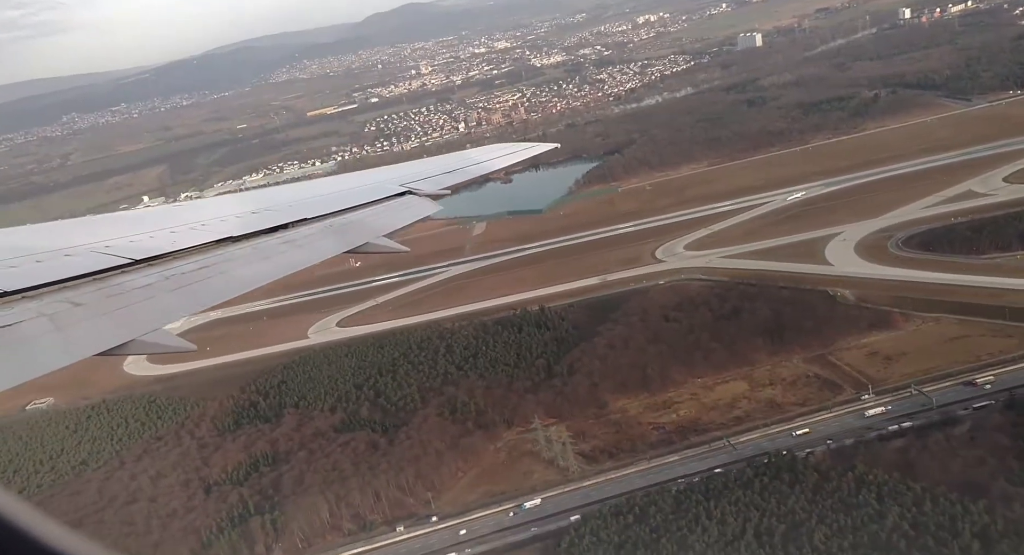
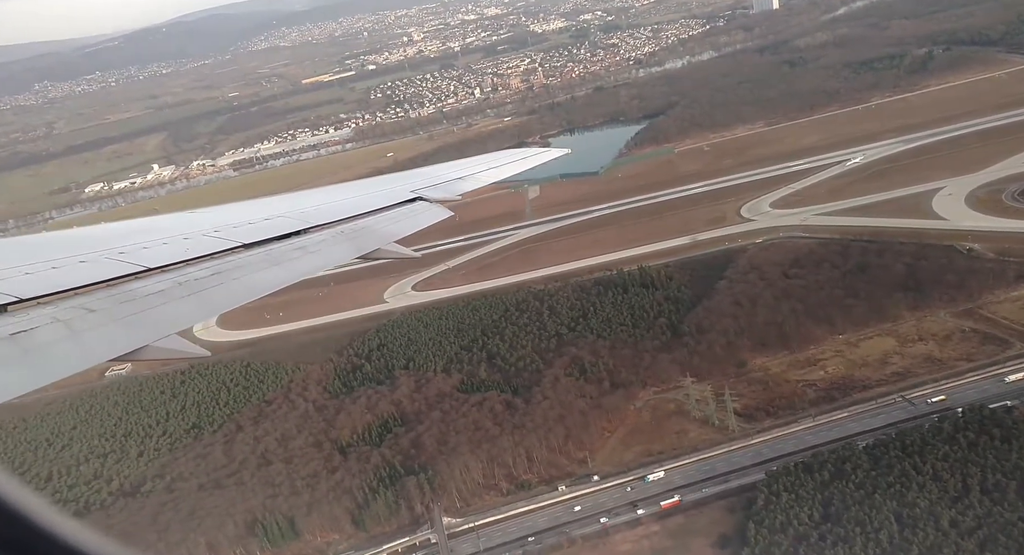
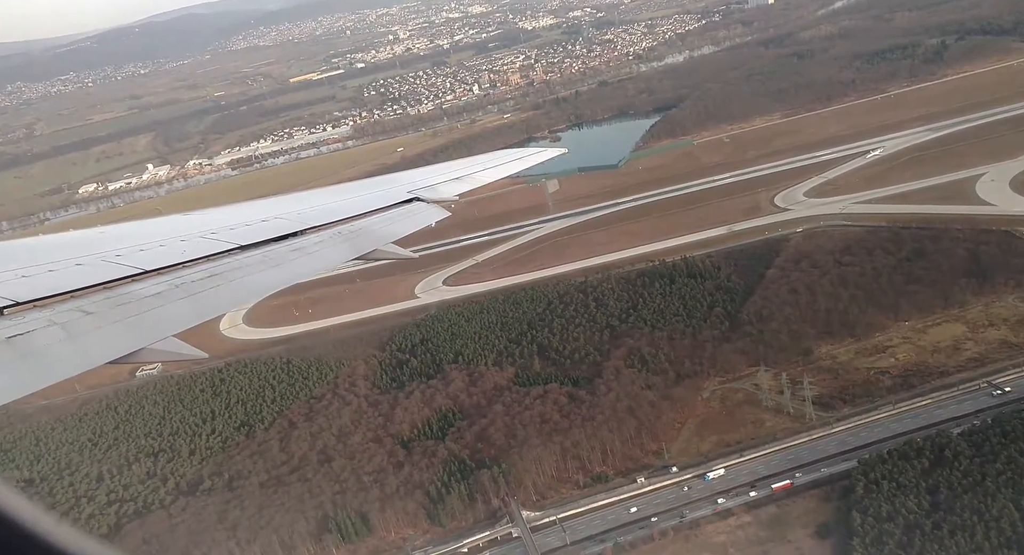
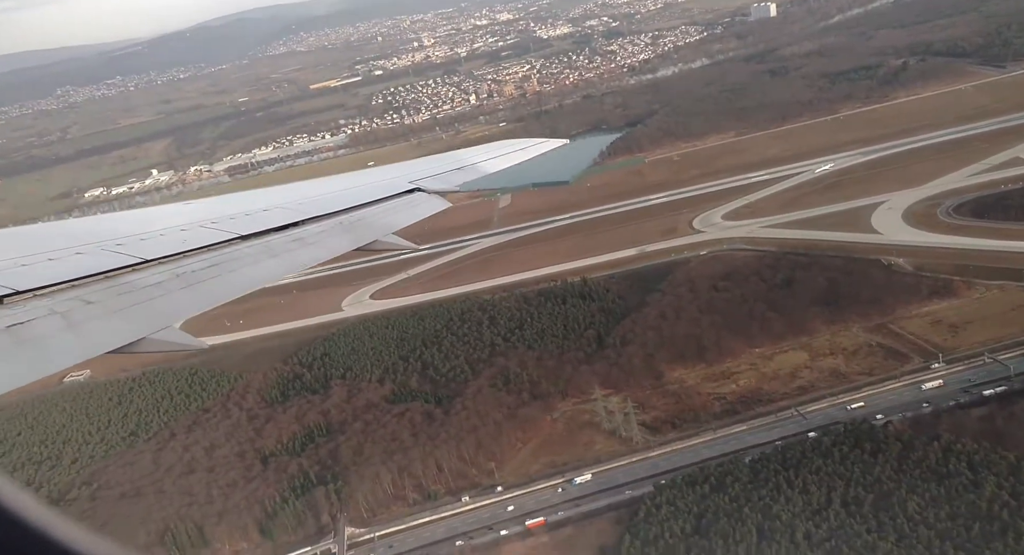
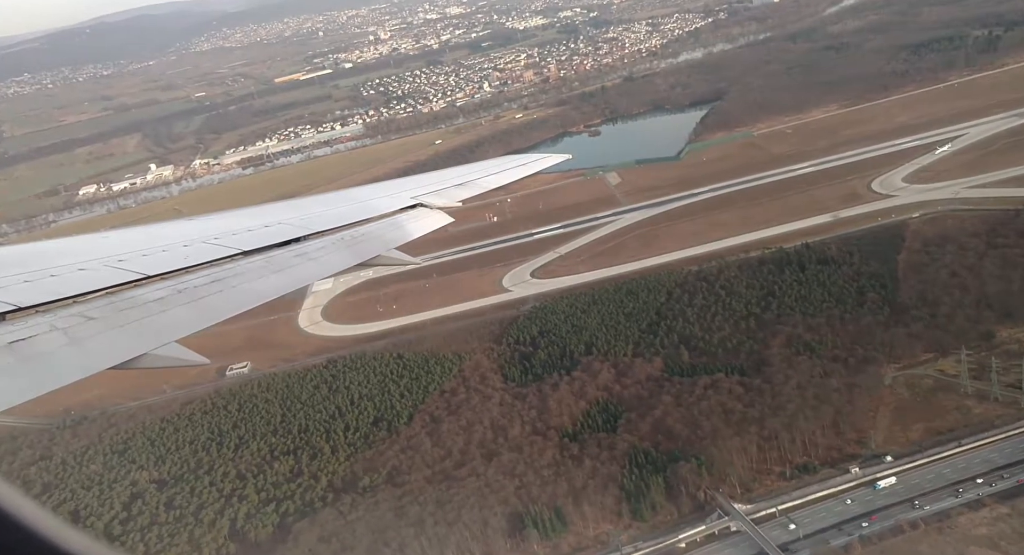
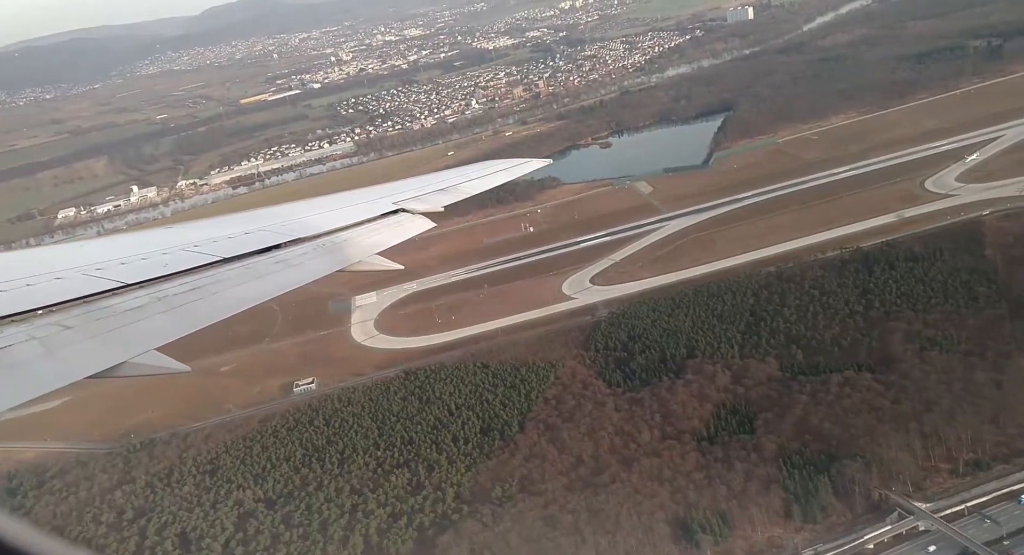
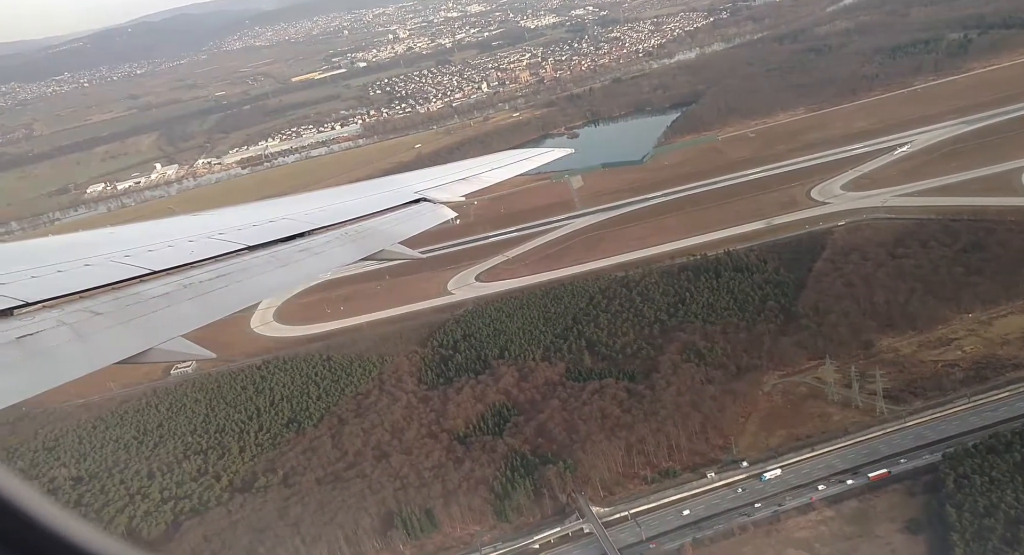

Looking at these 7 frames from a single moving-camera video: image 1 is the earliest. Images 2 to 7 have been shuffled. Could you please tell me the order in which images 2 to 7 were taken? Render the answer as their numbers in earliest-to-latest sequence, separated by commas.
4, 2, 3, 7, 5, 6
